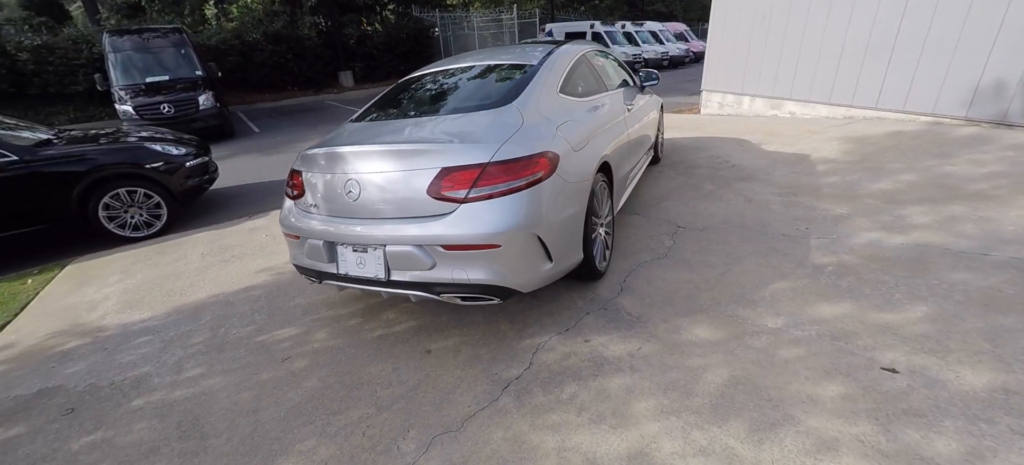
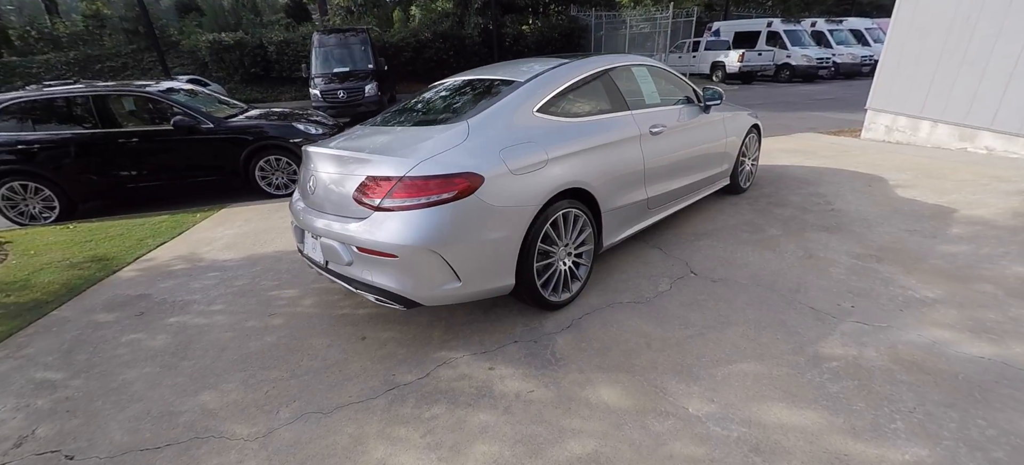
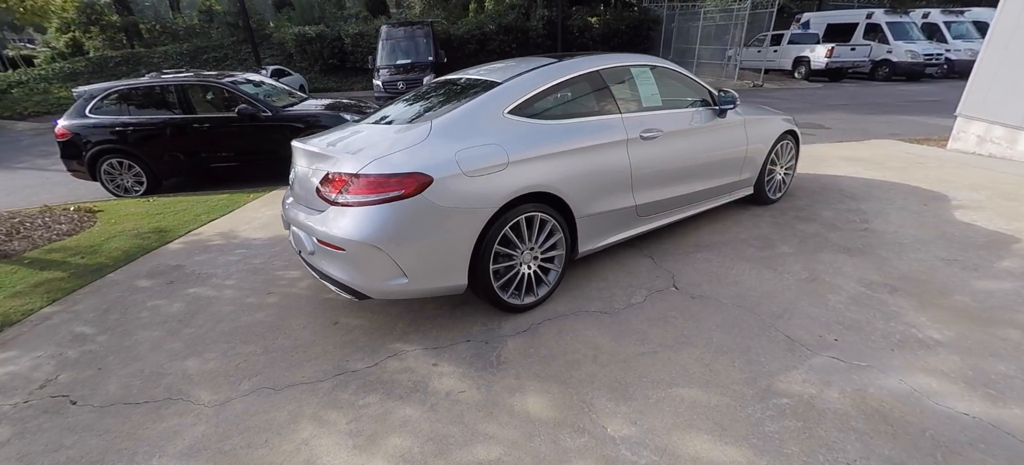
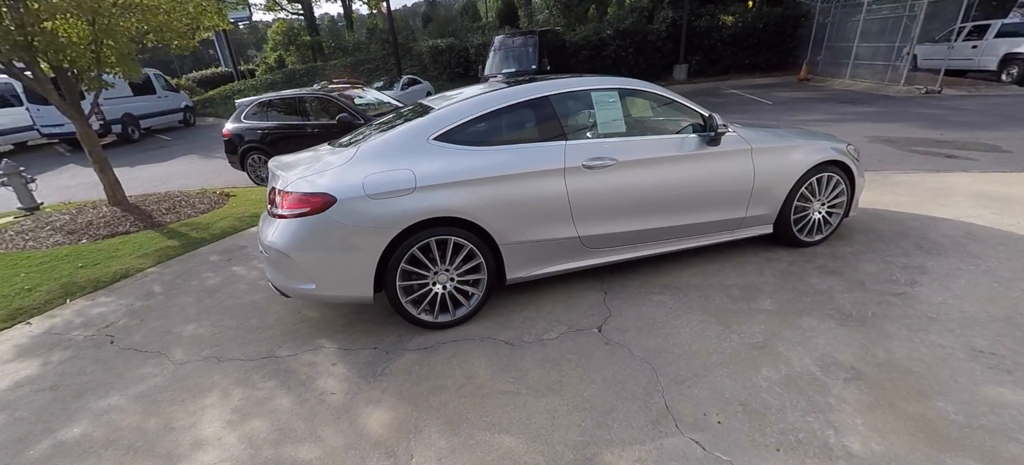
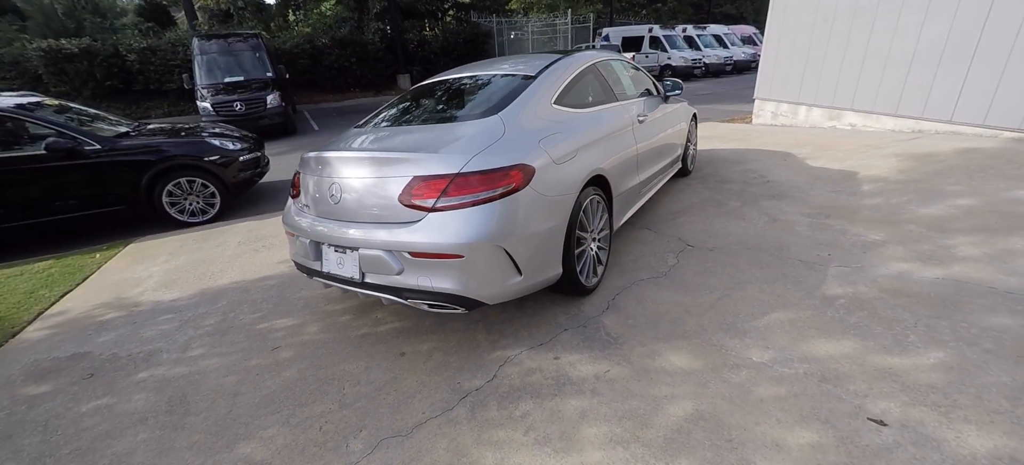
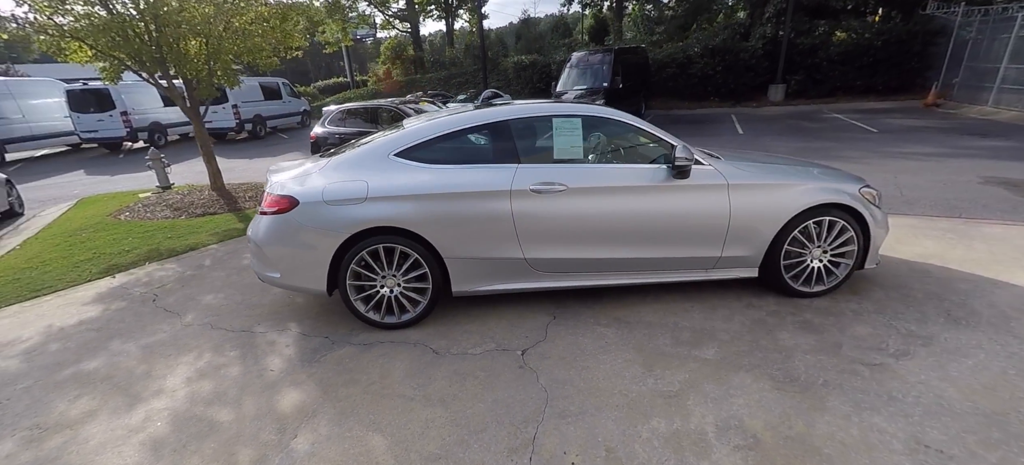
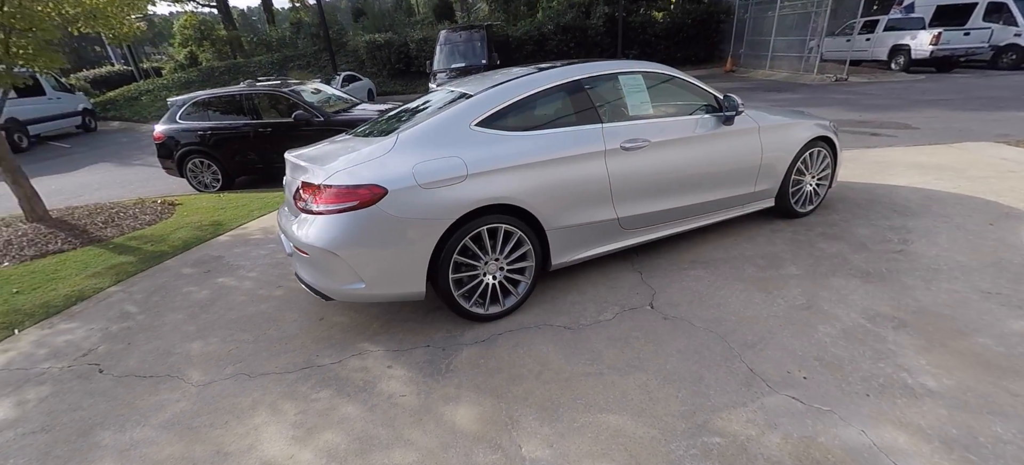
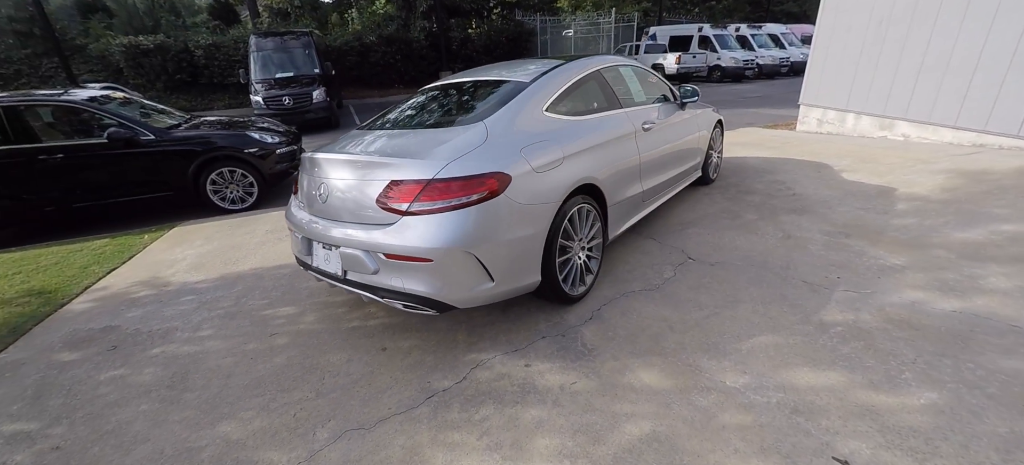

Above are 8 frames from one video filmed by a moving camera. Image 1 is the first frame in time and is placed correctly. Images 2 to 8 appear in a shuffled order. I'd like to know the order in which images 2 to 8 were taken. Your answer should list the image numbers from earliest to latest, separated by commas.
5, 8, 2, 3, 7, 4, 6
